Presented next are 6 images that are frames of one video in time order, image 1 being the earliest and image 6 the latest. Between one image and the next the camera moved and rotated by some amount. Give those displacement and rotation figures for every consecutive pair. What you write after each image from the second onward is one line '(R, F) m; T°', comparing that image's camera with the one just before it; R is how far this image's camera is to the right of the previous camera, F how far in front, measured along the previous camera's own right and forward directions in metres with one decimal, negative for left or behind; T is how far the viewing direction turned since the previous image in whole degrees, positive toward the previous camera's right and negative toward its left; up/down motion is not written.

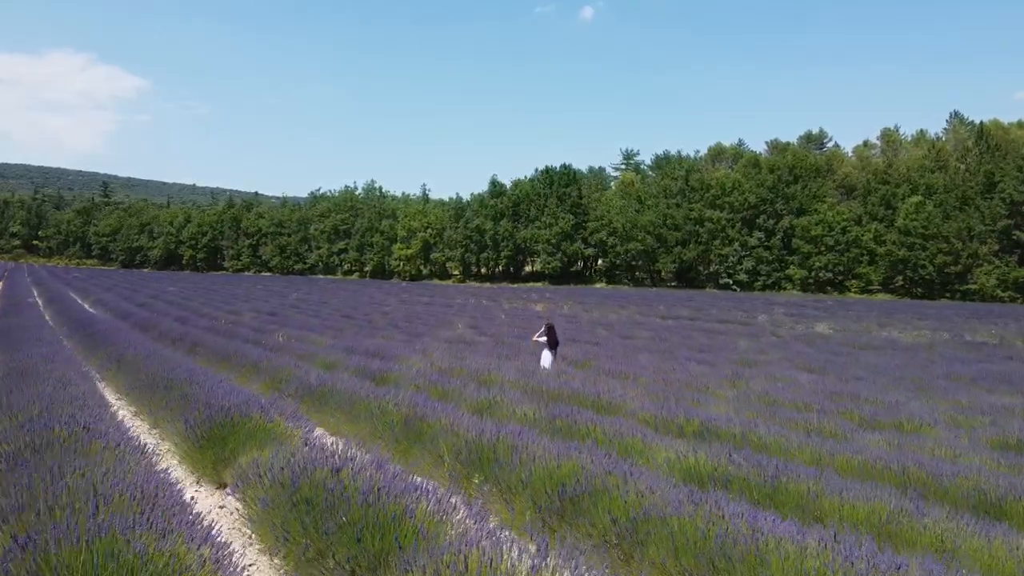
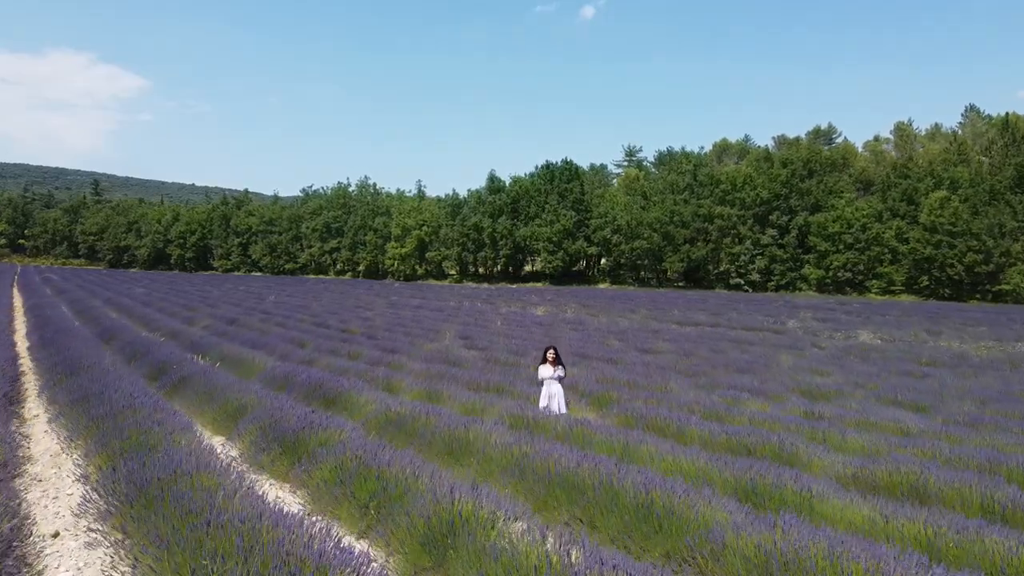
(+0.1, +2.5) m; 0°
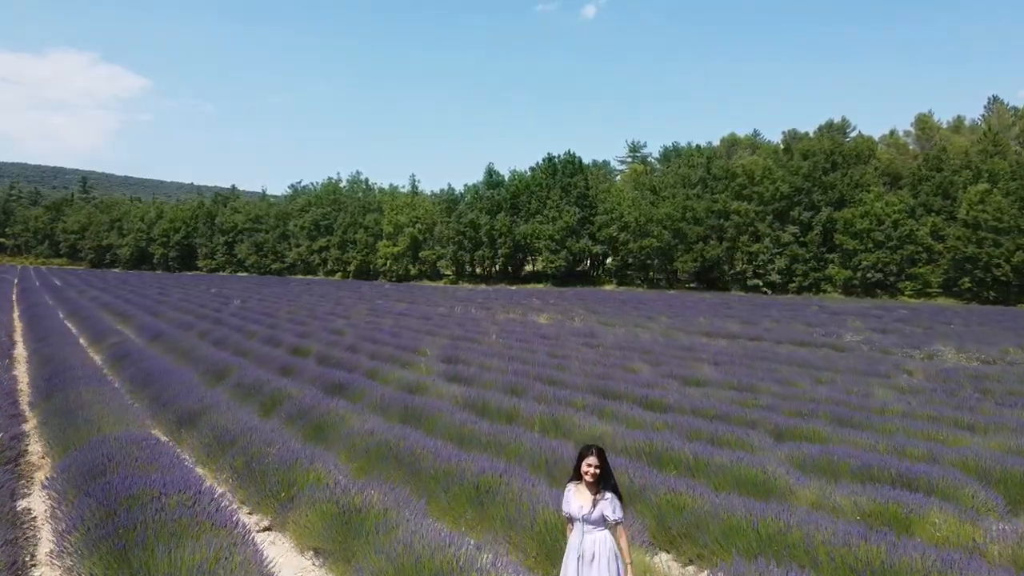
(0.0, +3.4) m; 0°
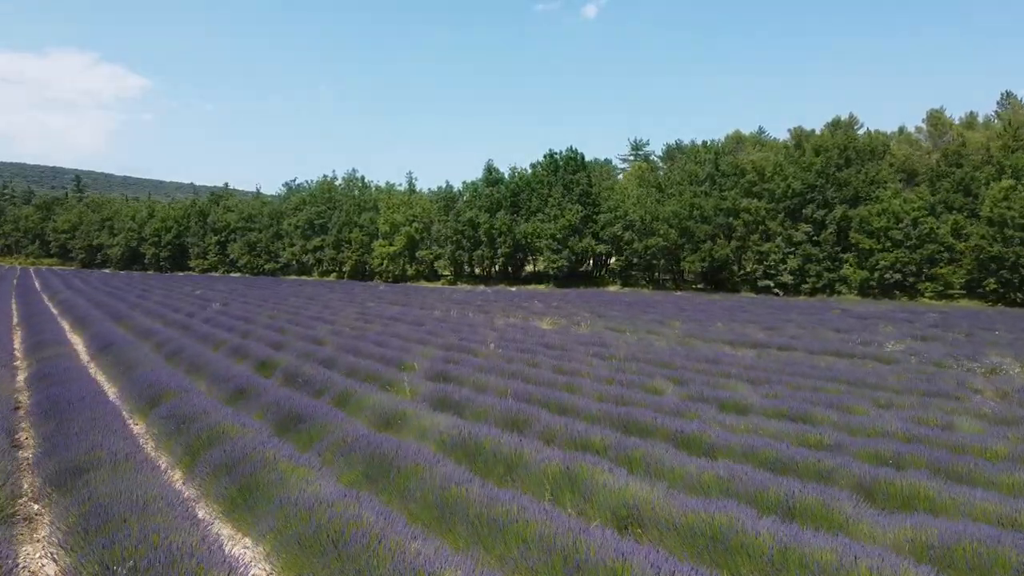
(0.0, +1.7) m; 0°
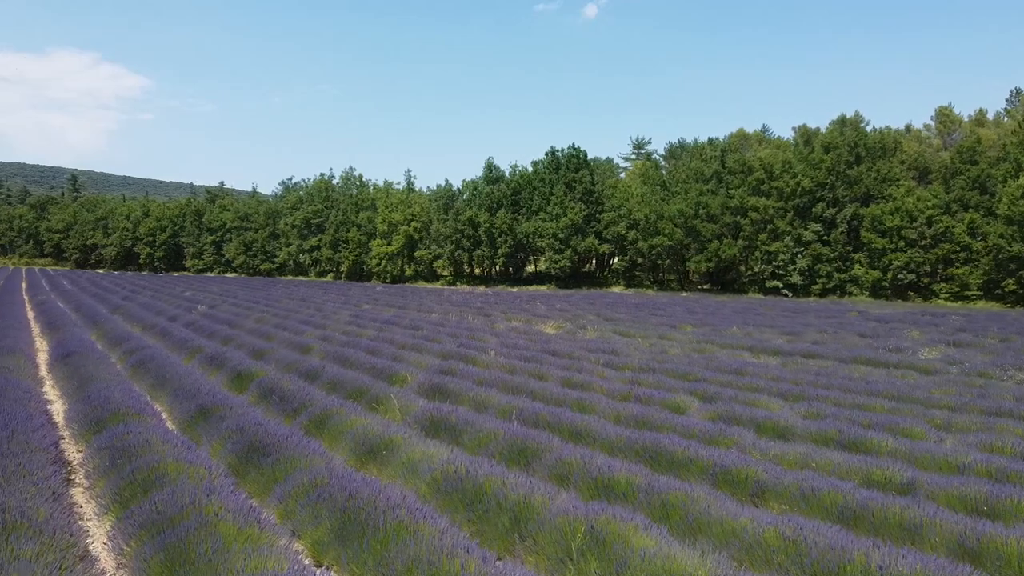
(0.0, +1.1) m; 0°
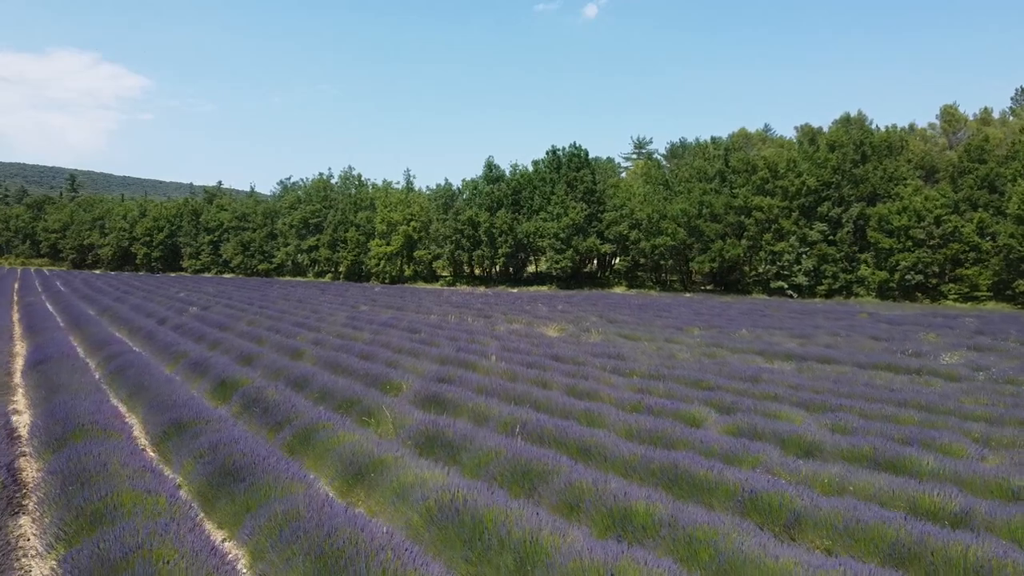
(0.0, +0.6) m; 0°
